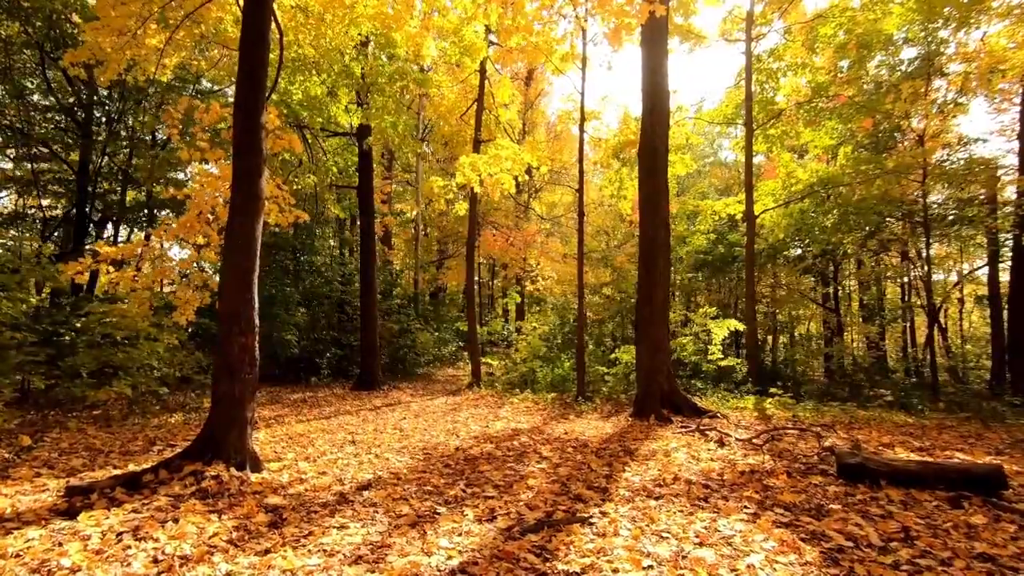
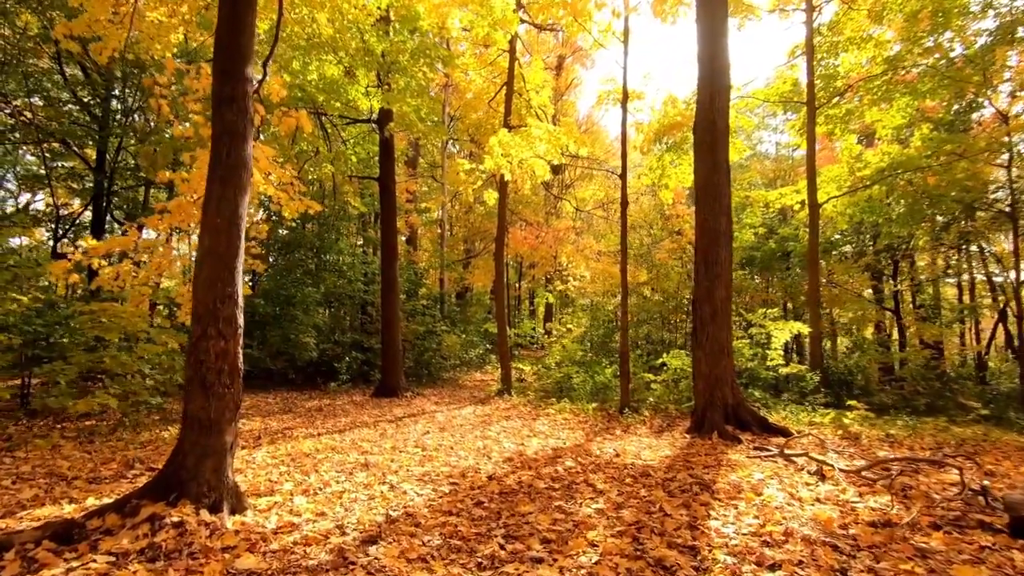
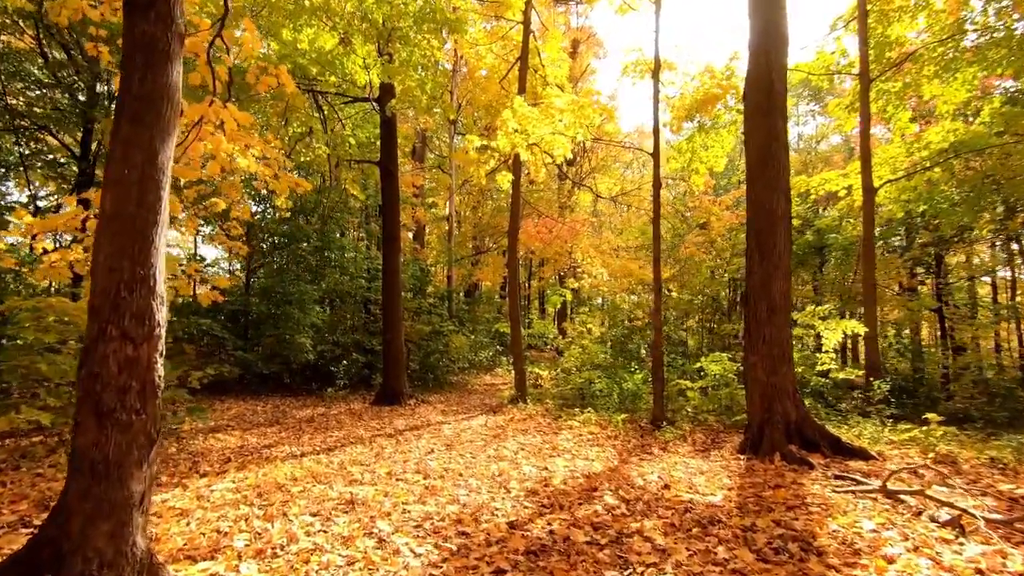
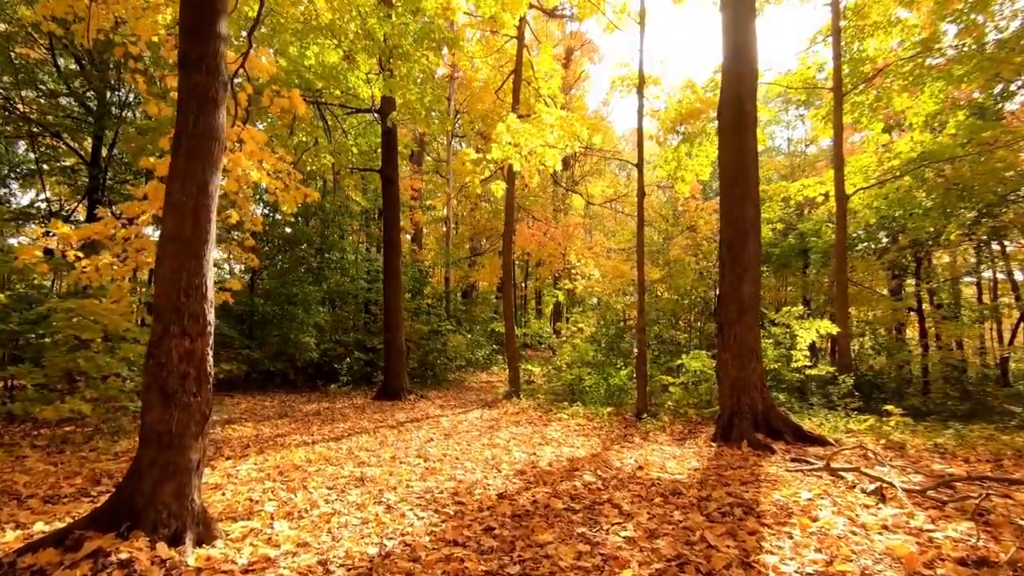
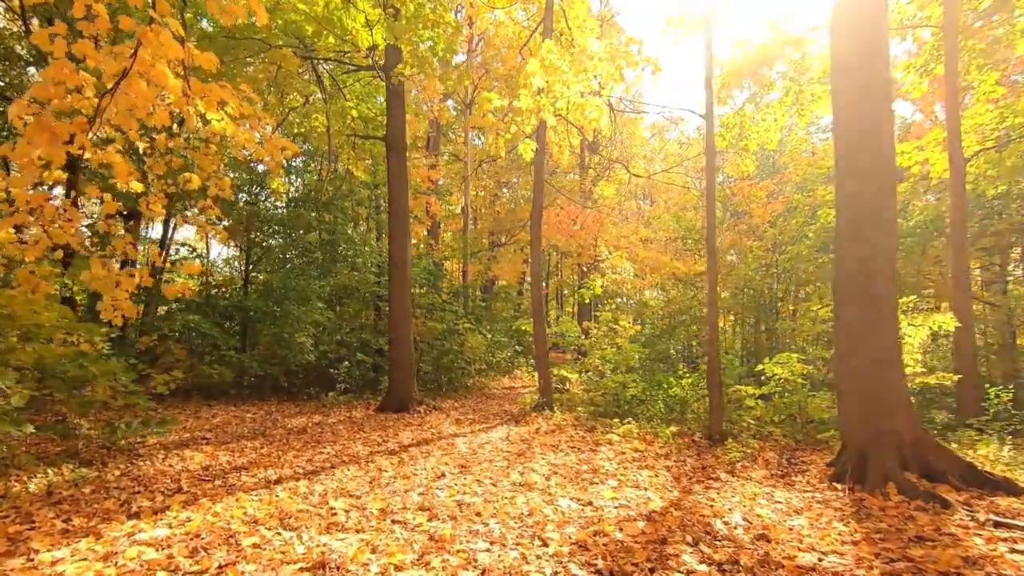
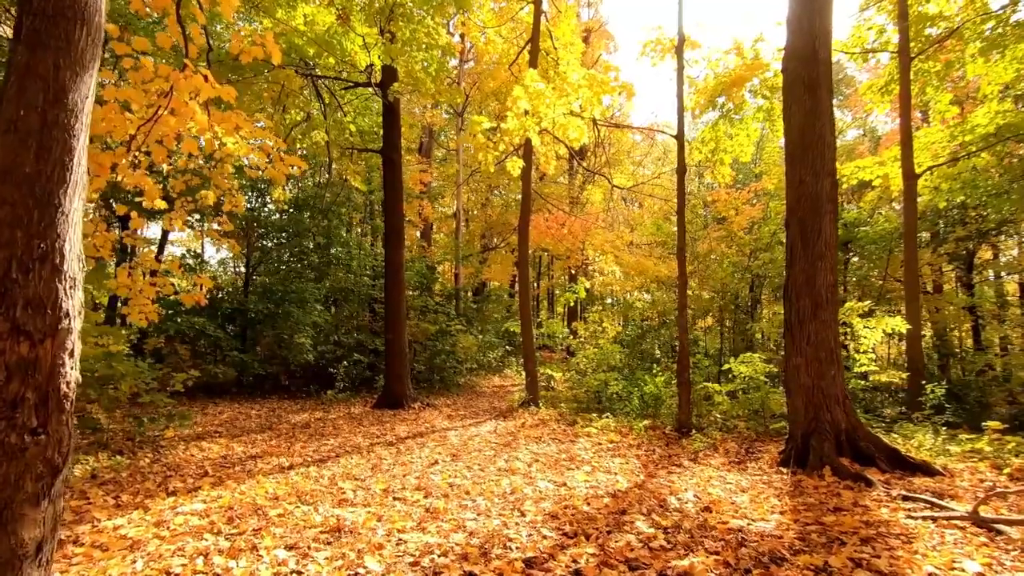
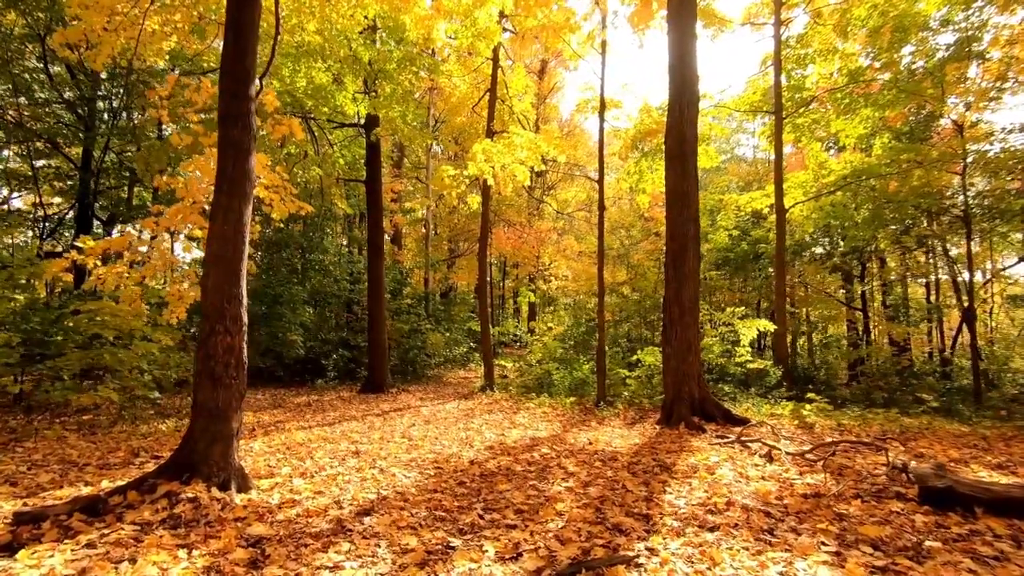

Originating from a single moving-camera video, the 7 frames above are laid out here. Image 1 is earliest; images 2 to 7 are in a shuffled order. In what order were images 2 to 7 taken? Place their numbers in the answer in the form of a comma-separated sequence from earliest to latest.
7, 2, 4, 3, 6, 5
